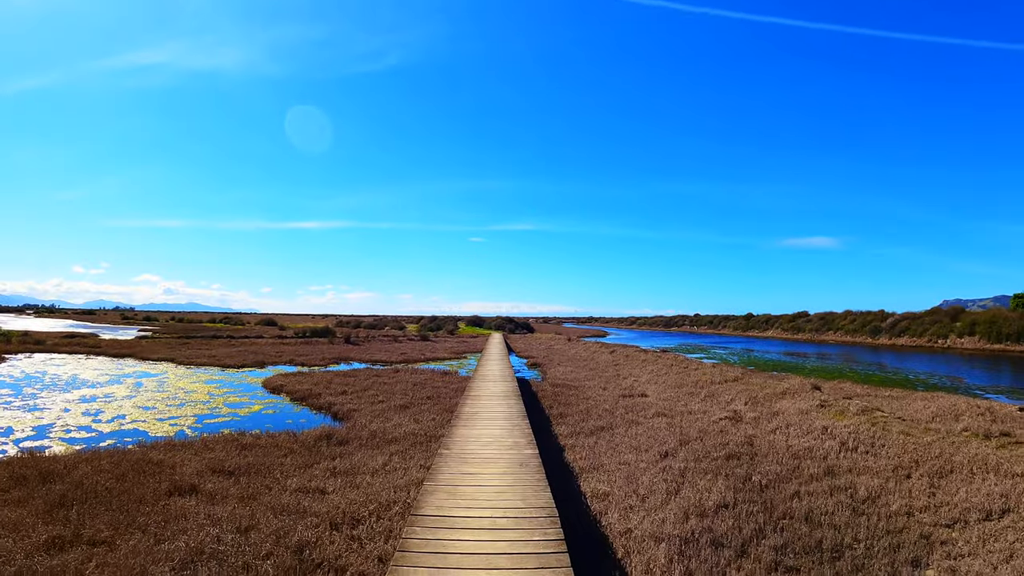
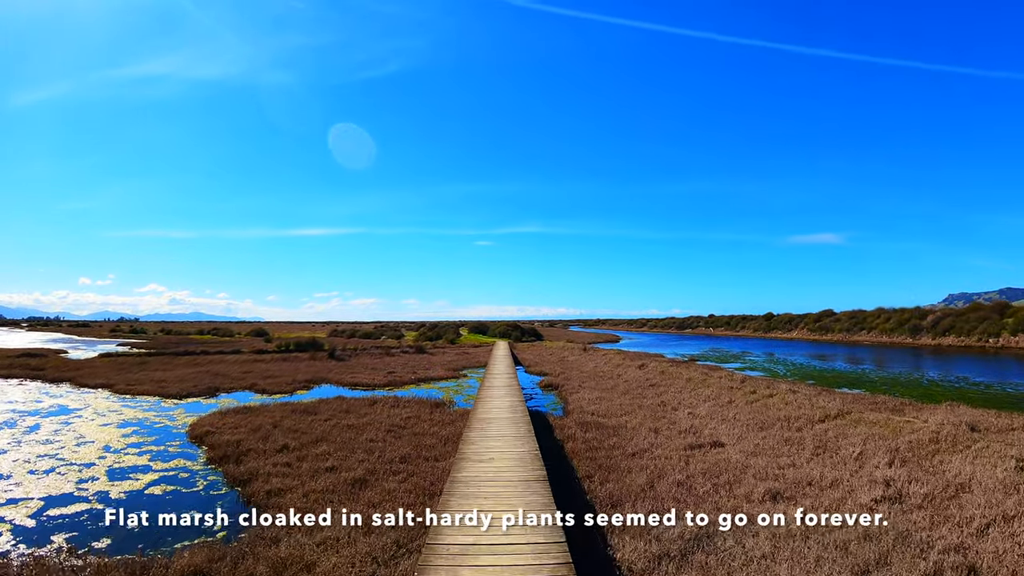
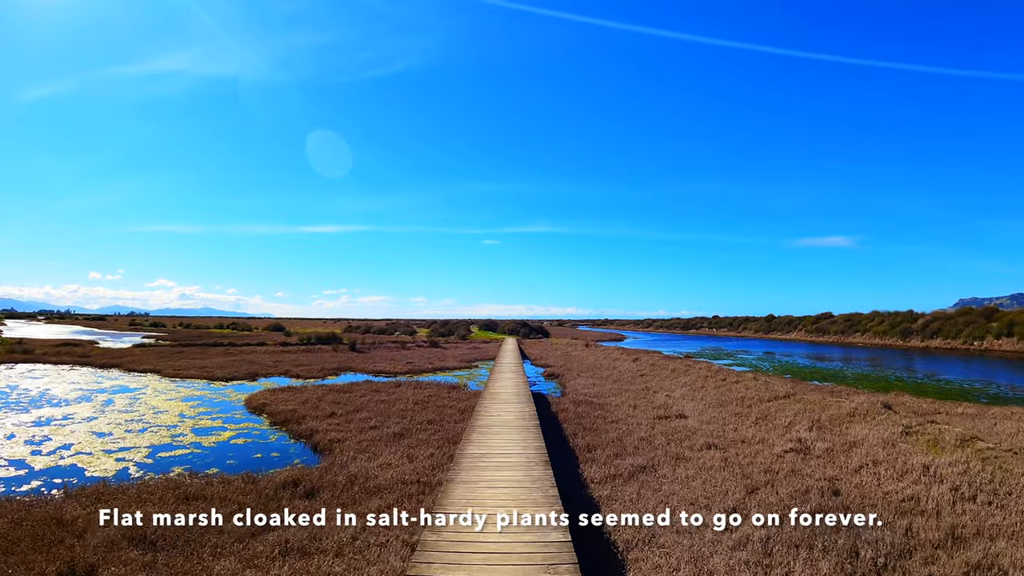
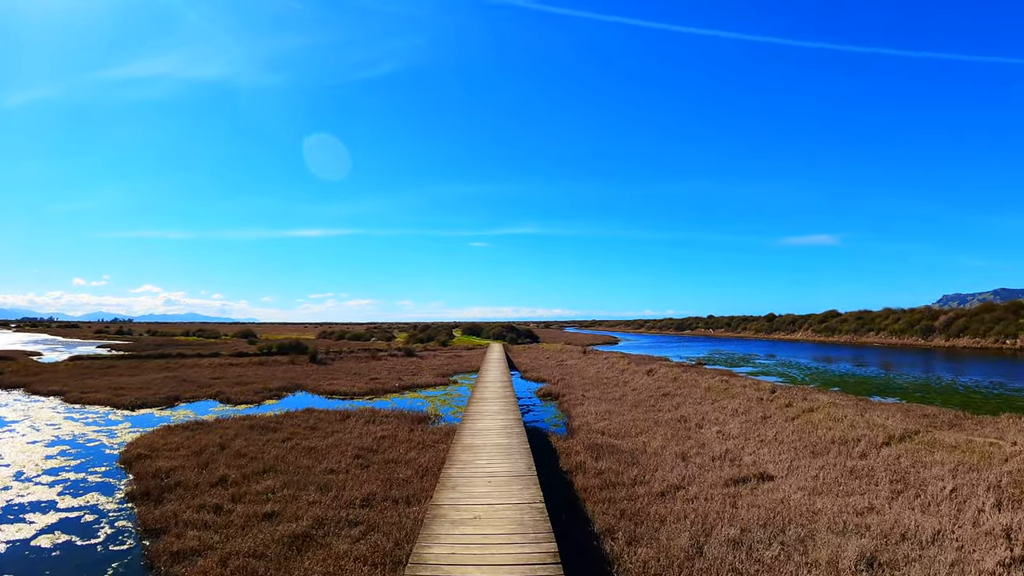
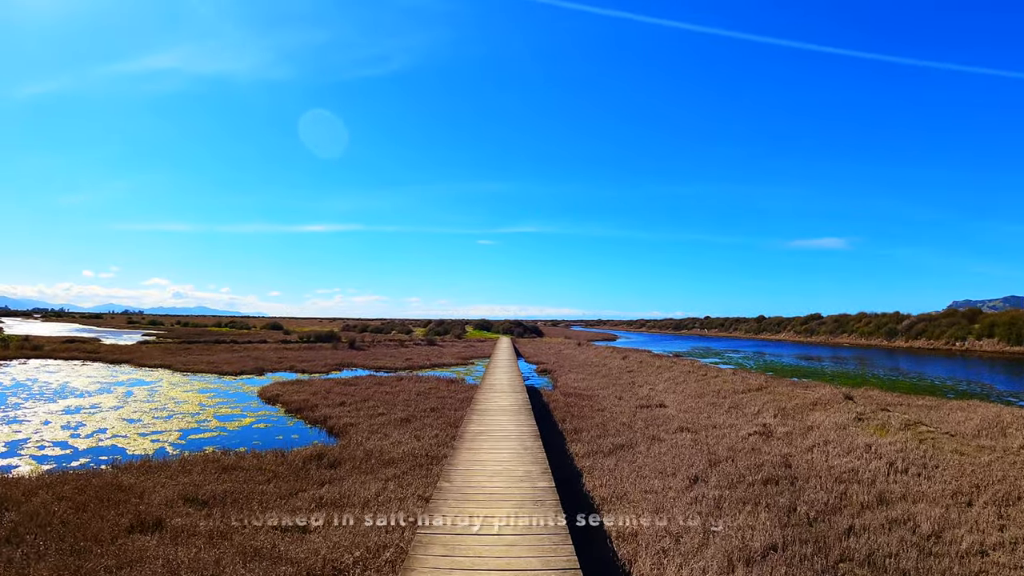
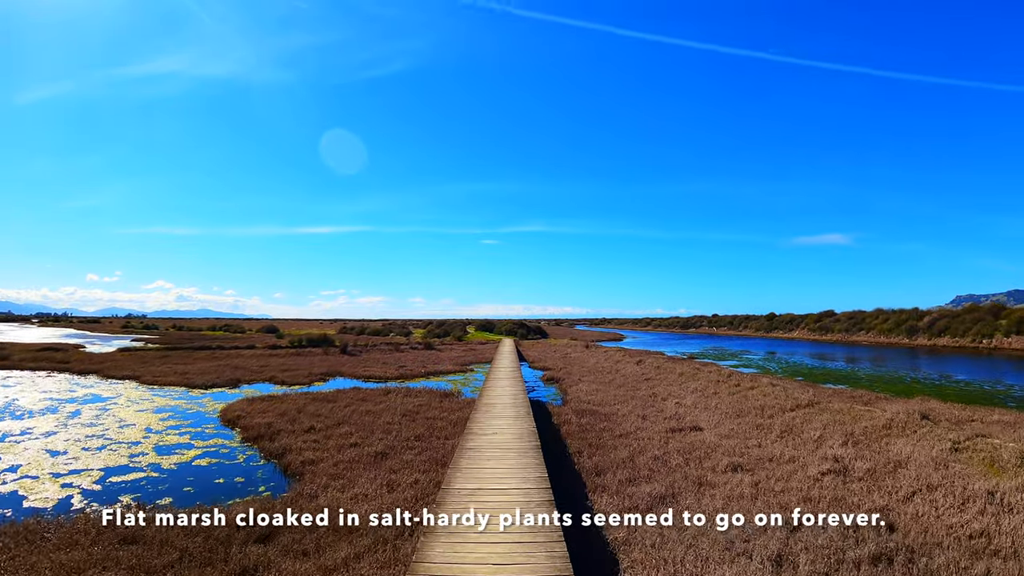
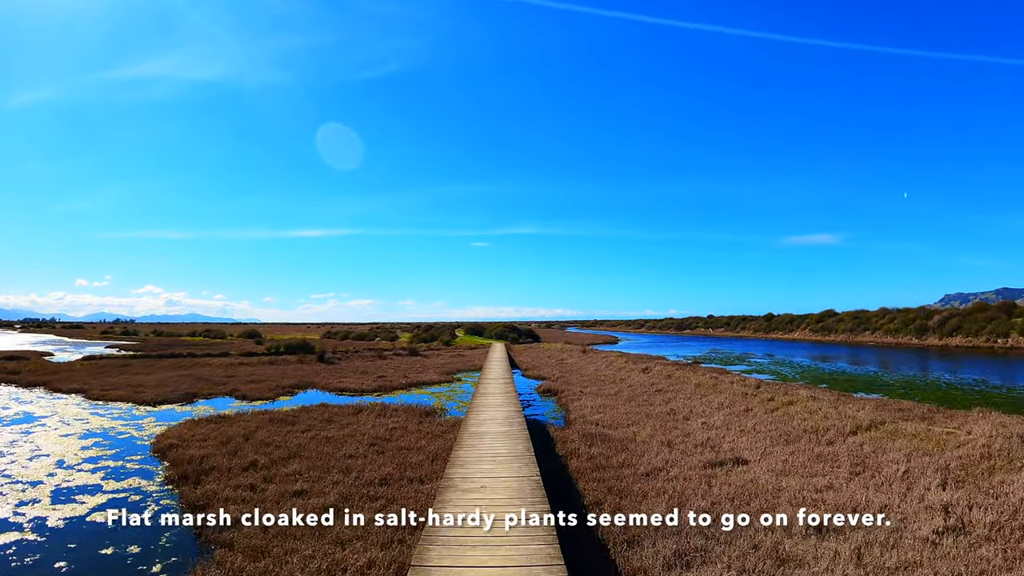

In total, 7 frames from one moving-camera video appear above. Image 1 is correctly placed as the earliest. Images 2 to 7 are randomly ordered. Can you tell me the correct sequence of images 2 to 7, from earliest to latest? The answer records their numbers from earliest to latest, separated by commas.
5, 3, 6, 2, 7, 4
